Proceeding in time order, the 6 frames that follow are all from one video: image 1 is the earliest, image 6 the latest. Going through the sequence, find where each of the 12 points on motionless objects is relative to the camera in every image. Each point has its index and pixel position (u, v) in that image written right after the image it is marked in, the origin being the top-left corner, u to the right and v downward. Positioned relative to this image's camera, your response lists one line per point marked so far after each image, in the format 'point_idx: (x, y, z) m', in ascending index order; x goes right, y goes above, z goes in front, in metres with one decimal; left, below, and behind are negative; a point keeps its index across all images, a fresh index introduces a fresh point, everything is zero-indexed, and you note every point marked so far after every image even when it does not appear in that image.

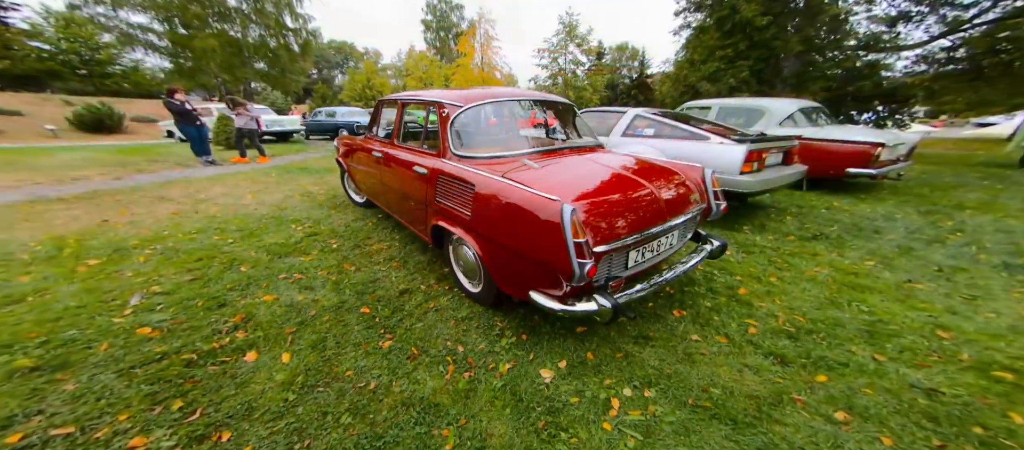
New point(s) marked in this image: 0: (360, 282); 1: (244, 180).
0: (-1.3, -0.5, +2.5) m
1: (-5.3, +0.9, +6.3) m
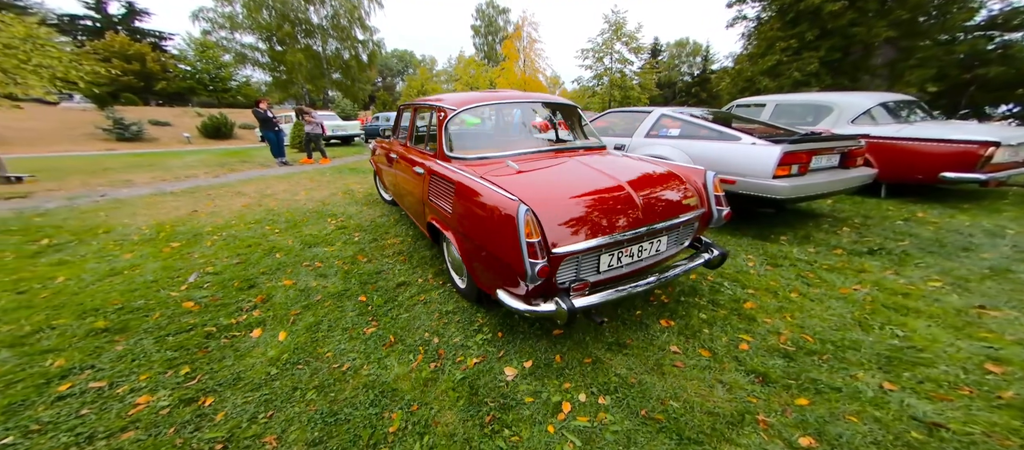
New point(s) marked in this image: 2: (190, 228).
0: (-1.4, -0.4, +2.8) m
1: (-4.7, +1.1, +7.1) m
2: (-3.8, 0.0, +3.7) m
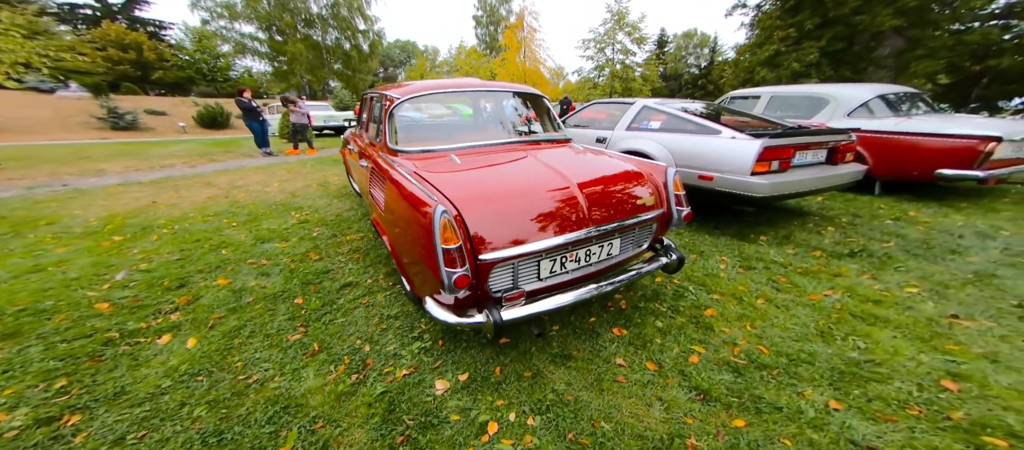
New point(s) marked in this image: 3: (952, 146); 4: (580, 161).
0: (-1.8, -0.4, +2.7) m
1: (-5.1, +1.2, +6.9) m
2: (-4.2, 0.0, +3.5) m
3: (+6.0, +1.1, +4.2) m
4: (+0.5, +0.5, +2.3) m
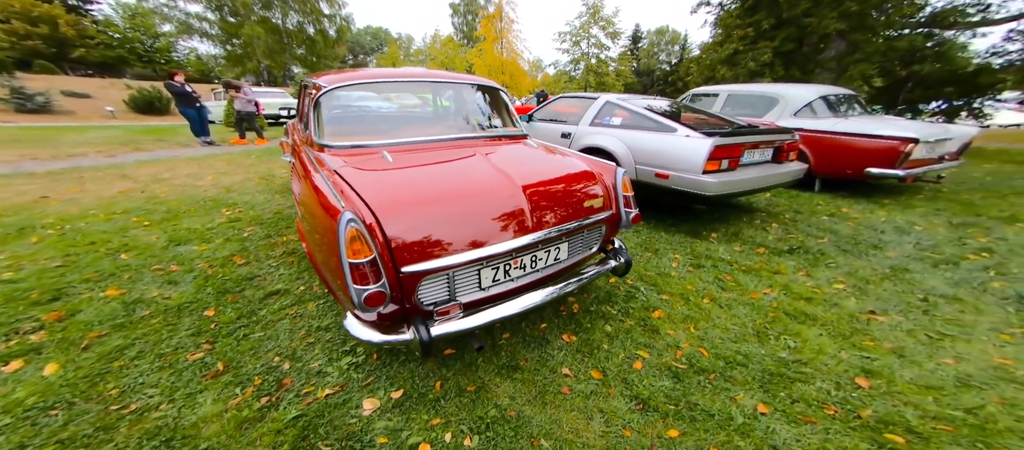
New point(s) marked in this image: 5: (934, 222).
0: (-2.1, -0.4, +2.4) m
1: (-5.8, +1.3, +6.3) m
2: (-4.7, 0.0, +3.1) m
3: (+5.4, +1.2, +4.6) m
4: (+0.1, +0.5, +2.3) m
5: (+5.3, +0.1, +3.8) m
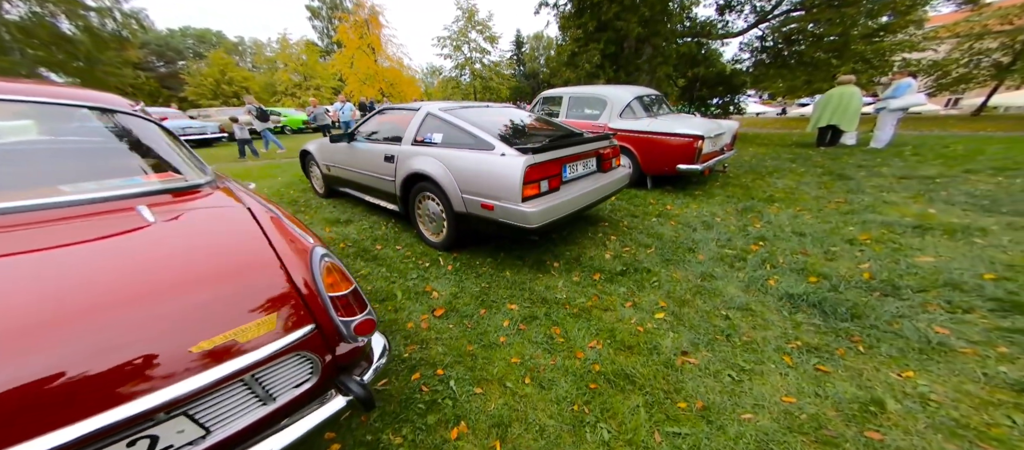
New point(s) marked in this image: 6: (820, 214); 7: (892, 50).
0: (-3.4, -1.3, +0.7) m
1: (-8.3, -0.2, +3.2) m
2: (-6.0, -1.2, +0.5) m
3: (+2.8, +1.3, +5.2) m
4: (-1.3, -0.1, +1.3) m
5: (+3.1, +0.2, +4.4) m
6: (+3.7, +0.1, +3.7) m
7: (+10.2, +4.8, +8.4) m
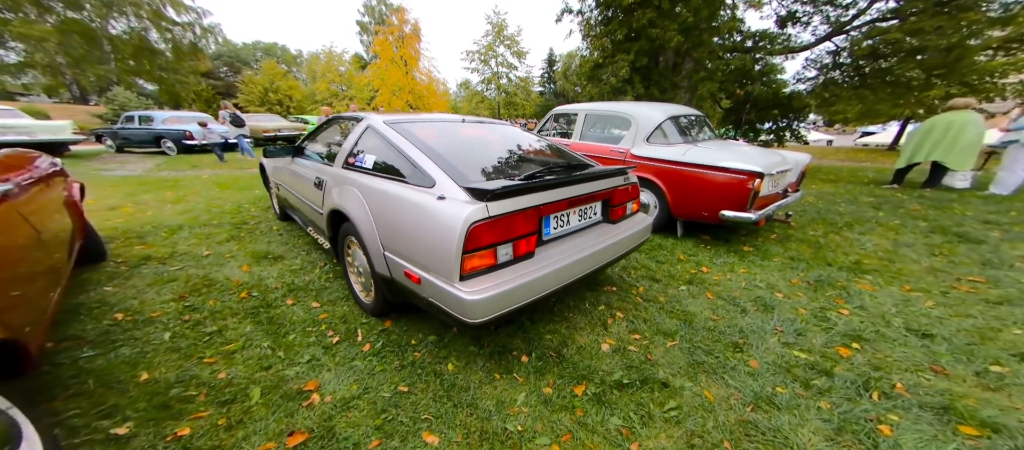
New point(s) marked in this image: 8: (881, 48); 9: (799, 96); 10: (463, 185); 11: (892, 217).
0: (-4.0, -1.4, +0.2) m
1: (-8.5, -0.1, +3.2) m
2: (-6.6, -1.1, +0.2) m
3: (+2.8, +0.6, +4.1) m
4: (-1.8, -0.3, +0.6) m
5: (+2.9, -0.5, +3.2) m
6: (+3.5, -0.6, +2.5) m
7: (+10.7, +3.3, +6.7) m
8: (+8.9, +4.2, +7.5) m
9: (+8.3, +3.7, +8.9) m
10: (-0.2, +0.3, +2.2) m
11: (+5.8, +0.1, +4.7) m
